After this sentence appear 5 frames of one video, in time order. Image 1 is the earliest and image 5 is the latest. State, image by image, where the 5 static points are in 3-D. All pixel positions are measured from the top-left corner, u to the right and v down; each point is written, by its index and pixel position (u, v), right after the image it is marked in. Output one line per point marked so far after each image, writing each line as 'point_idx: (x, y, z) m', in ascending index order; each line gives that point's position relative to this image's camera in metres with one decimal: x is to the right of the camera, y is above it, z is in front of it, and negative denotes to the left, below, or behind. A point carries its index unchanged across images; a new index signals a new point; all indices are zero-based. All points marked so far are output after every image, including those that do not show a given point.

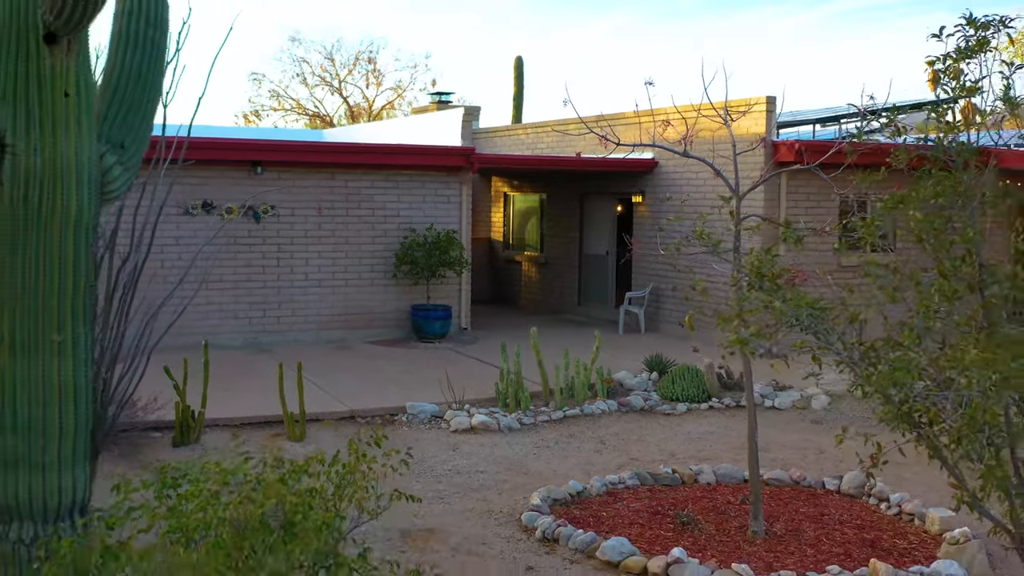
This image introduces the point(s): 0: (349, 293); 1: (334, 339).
0: (-1.3, 0.0, +11.4) m
1: (-1.4, -0.4, +11.3) m
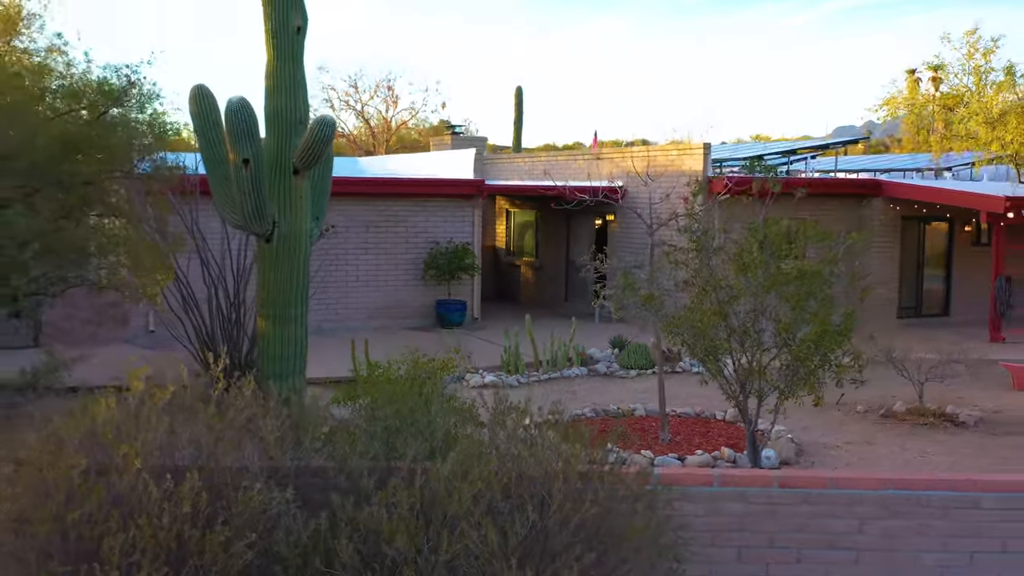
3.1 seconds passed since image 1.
0: (-1.3, 0.0, +15.0) m
1: (-1.4, -0.4, +14.9) m
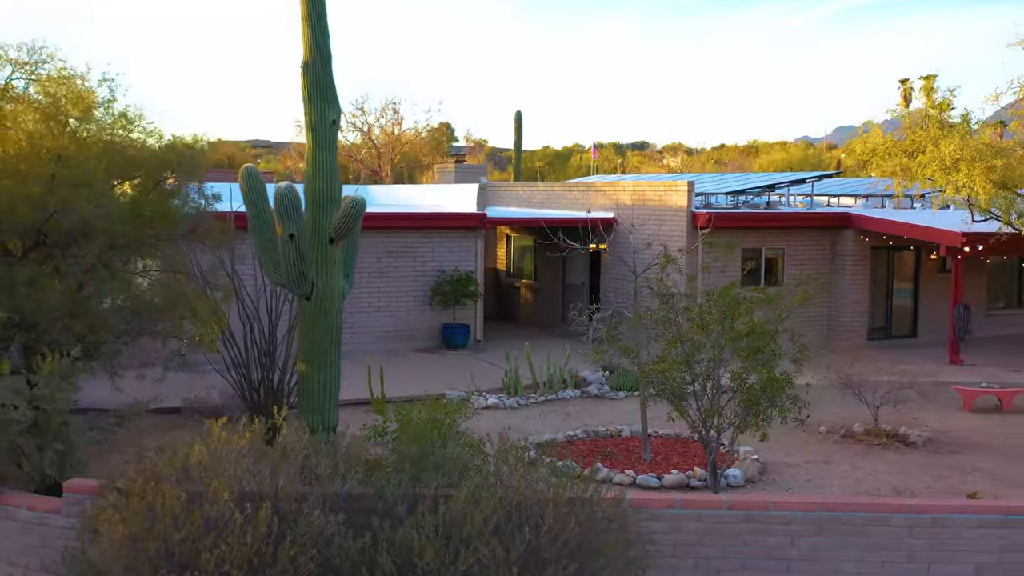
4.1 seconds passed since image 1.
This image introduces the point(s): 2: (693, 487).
0: (-1.3, -0.3, +16.3) m
1: (-1.4, -0.7, +16.2) m
2: (+1.2, -1.3, +9.2) m
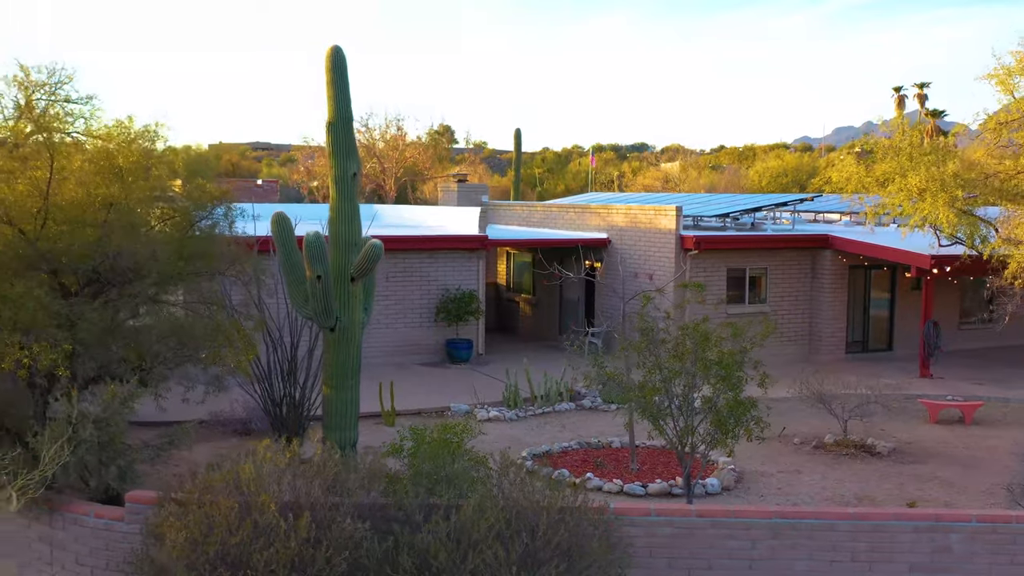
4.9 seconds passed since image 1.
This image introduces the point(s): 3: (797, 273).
0: (-1.3, -0.5, +17.4) m
1: (-1.4, -0.9, +17.3) m
2: (+1.2, -1.5, +10.3) m
3: (+3.5, +0.2, +17.8) m
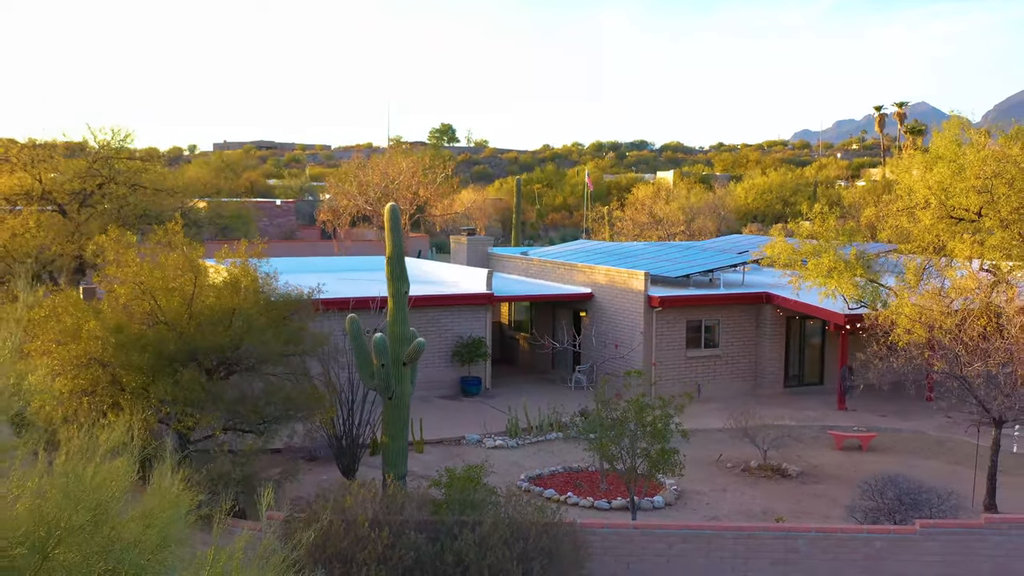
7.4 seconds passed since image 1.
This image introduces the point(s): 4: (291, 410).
0: (-1.3, -1.3, +21.7) m
1: (-1.4, -1.6, +21.5) m
2: (+1.2, -2.2, +14.5) m
3: (+3.6, -0.5, +22.0) m
4: (-2.1, -1.2, +13.6) m
